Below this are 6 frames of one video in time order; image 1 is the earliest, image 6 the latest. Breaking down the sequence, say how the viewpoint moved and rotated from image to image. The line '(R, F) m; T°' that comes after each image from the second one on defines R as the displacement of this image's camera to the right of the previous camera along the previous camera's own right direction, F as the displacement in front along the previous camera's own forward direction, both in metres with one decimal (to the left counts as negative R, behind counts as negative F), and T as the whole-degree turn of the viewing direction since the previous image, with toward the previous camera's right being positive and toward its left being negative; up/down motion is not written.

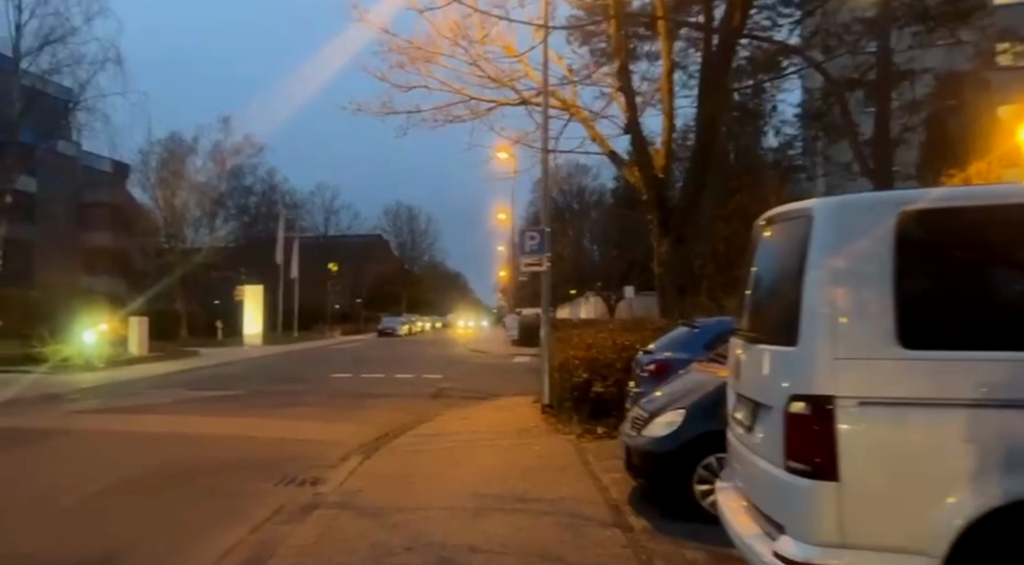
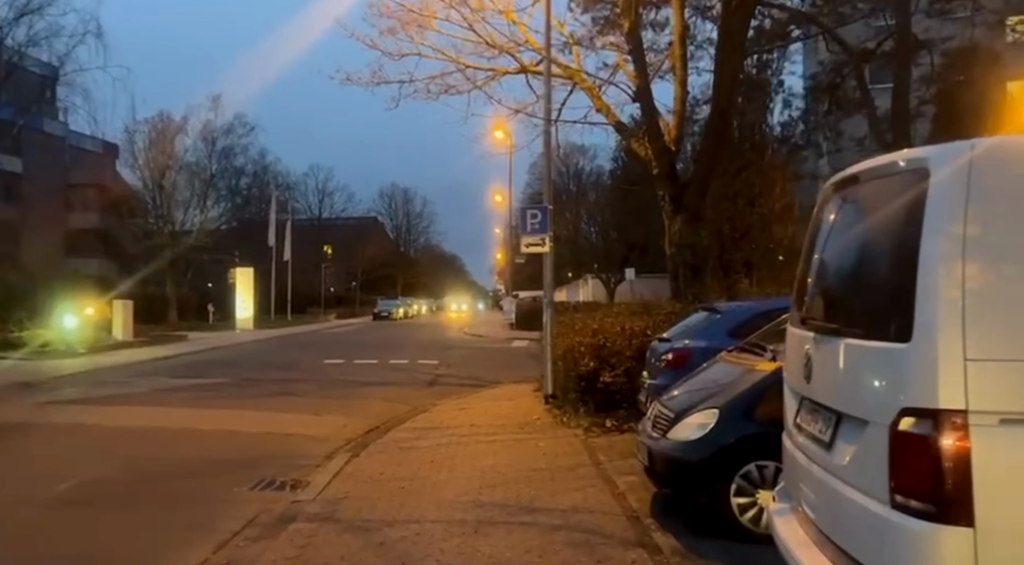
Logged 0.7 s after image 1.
(-0.1, +1.1) m; 0°
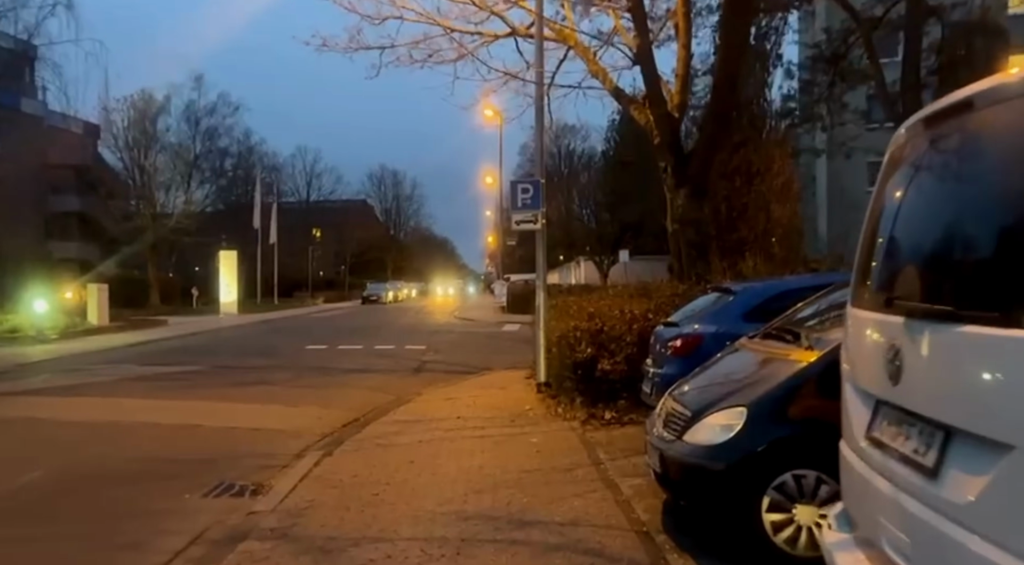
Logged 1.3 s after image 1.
(0.0, +1.1) m; +1°
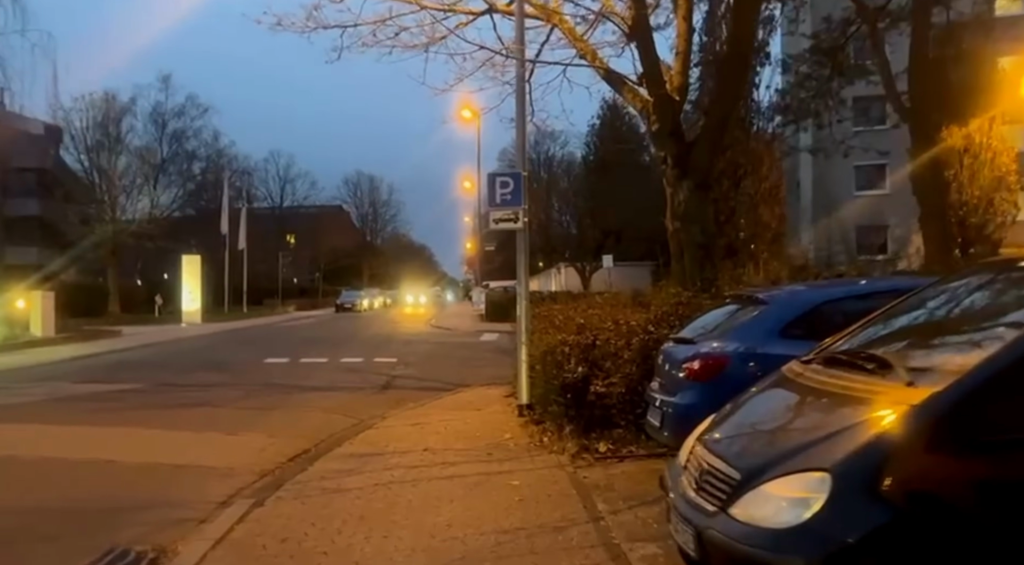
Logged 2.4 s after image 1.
(0.0, +1.7) m; +2°
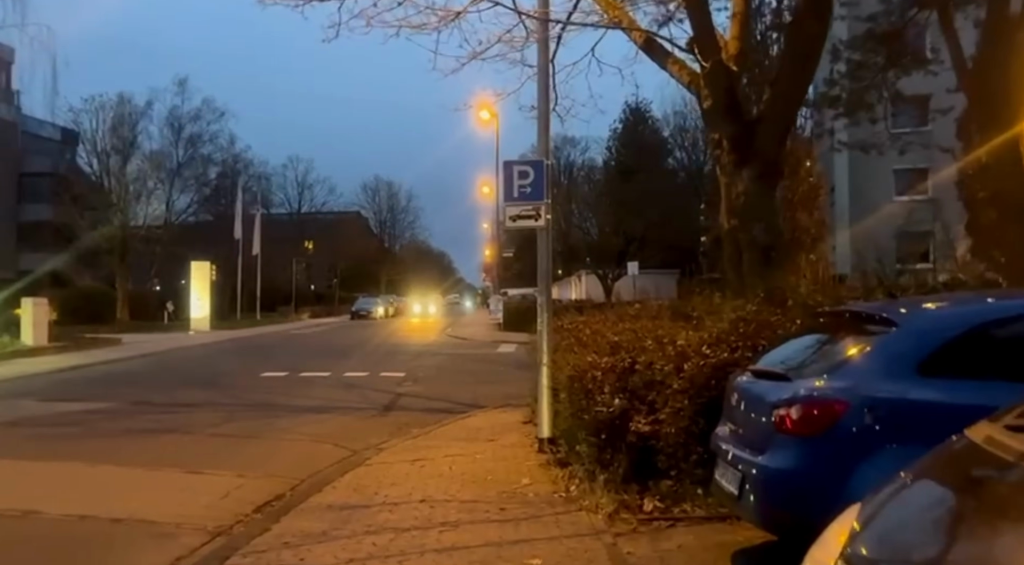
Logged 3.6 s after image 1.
(0.0, +1.9) m; -1°
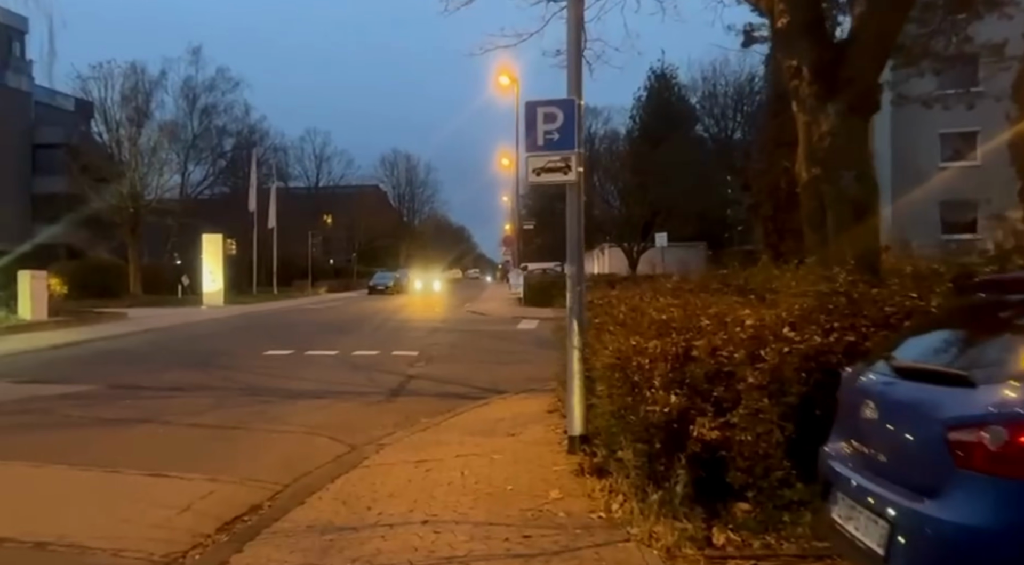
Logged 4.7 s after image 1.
(-0.1, +1.7) m; -2°
